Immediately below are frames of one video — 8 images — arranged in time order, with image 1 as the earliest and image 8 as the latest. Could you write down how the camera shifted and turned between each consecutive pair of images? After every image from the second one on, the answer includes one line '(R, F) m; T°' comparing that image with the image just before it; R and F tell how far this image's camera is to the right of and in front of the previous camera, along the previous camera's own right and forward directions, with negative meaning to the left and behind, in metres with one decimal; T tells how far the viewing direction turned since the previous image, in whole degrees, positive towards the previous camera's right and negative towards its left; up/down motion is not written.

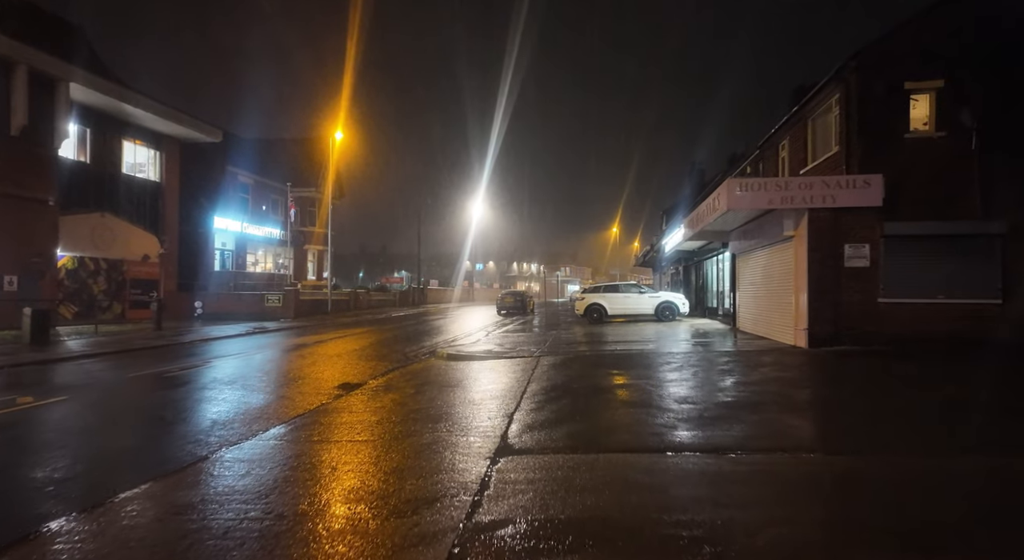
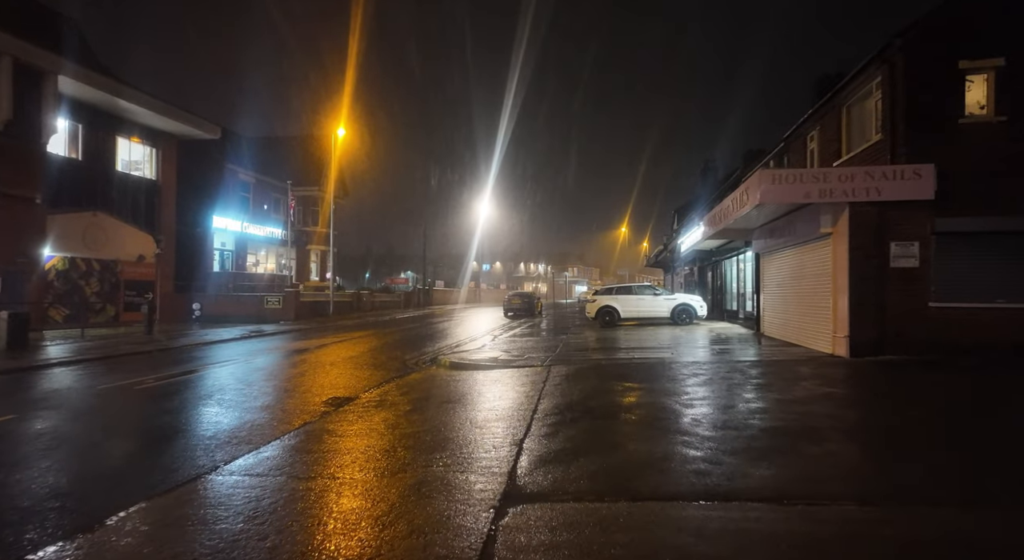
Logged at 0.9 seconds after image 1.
(0.0, +1.1) m; -1°
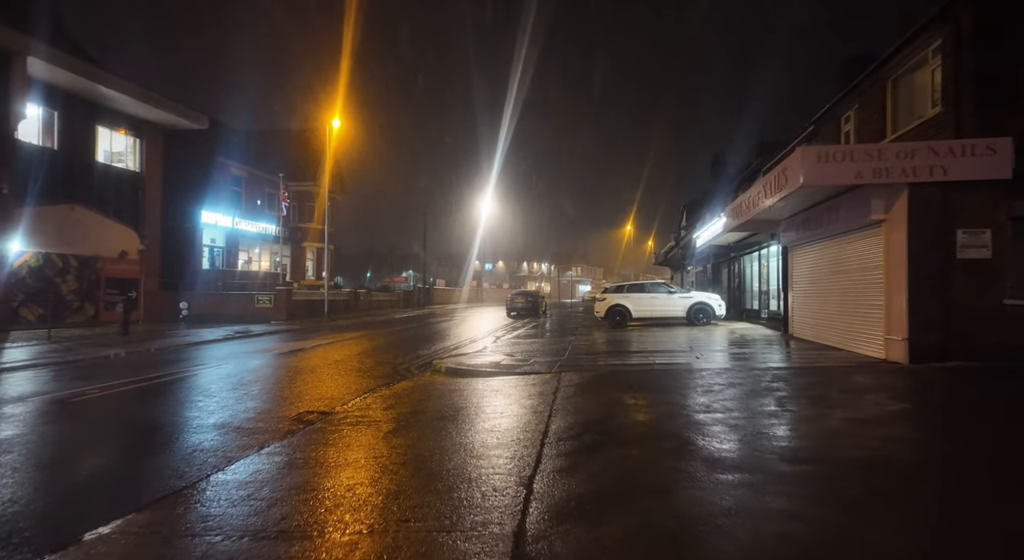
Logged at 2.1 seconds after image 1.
(0.0, +1.4) m; 0°
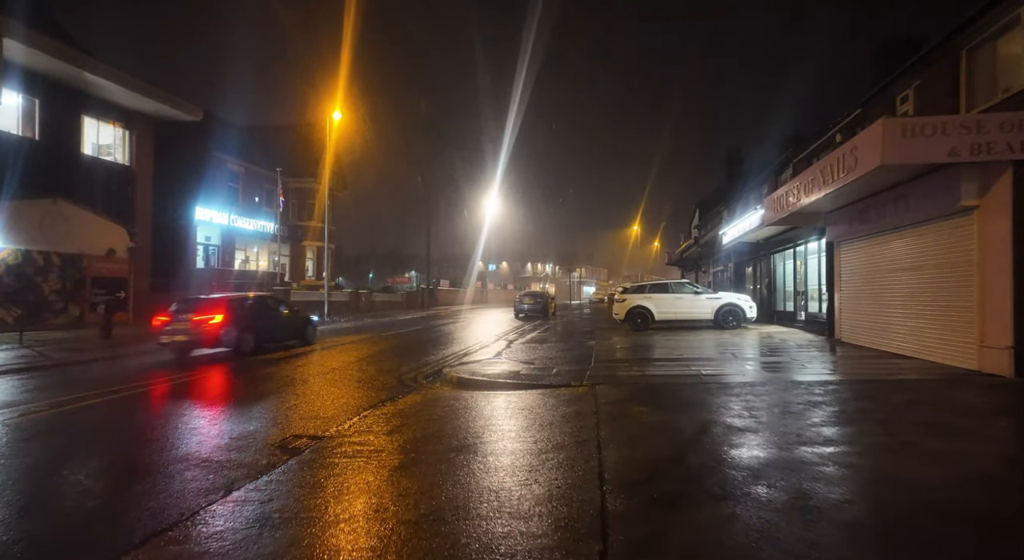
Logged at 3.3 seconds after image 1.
(-0.4, +1.4) m; 0°
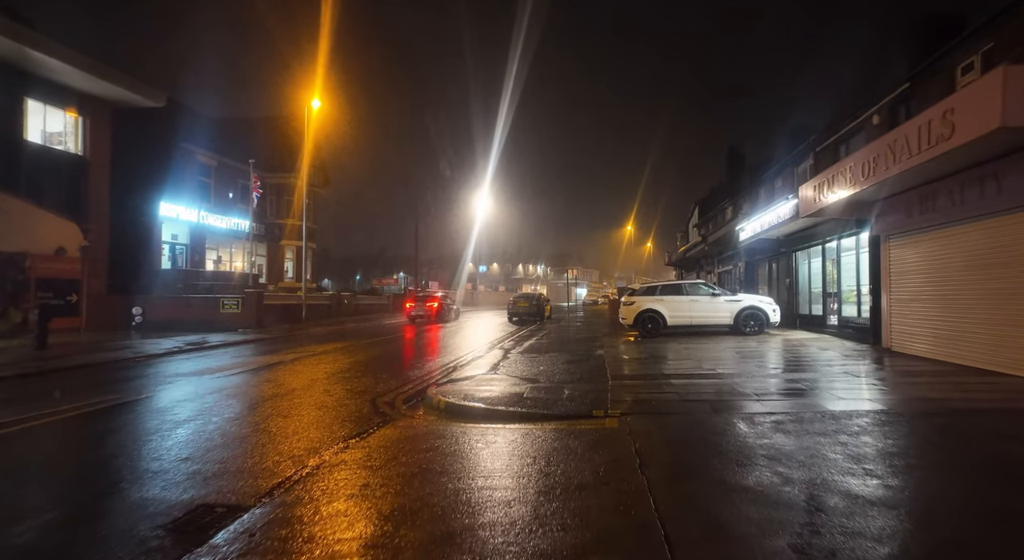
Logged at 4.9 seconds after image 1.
(-0.2, +2.0) m; +1°
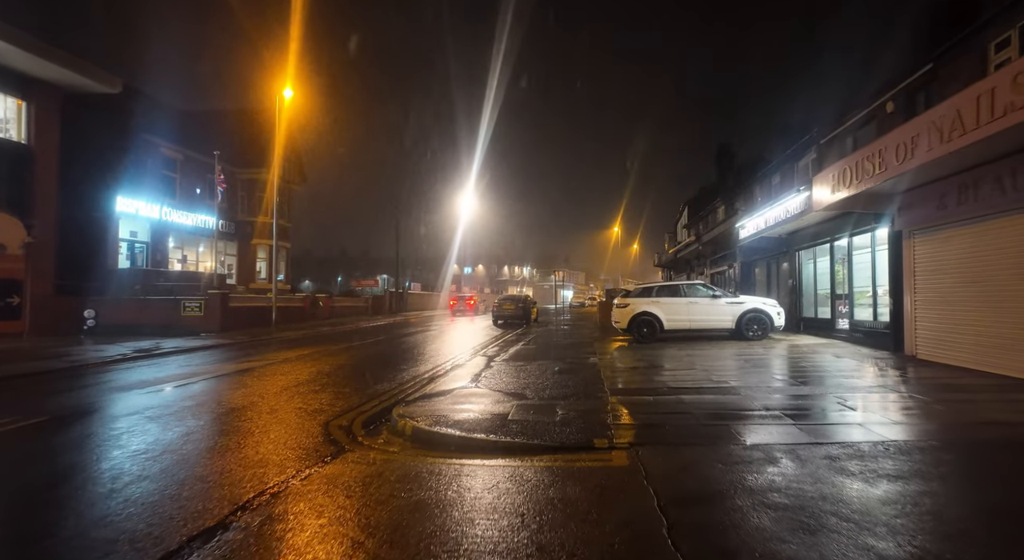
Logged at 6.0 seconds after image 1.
(0.0, +1.4) m; +2°
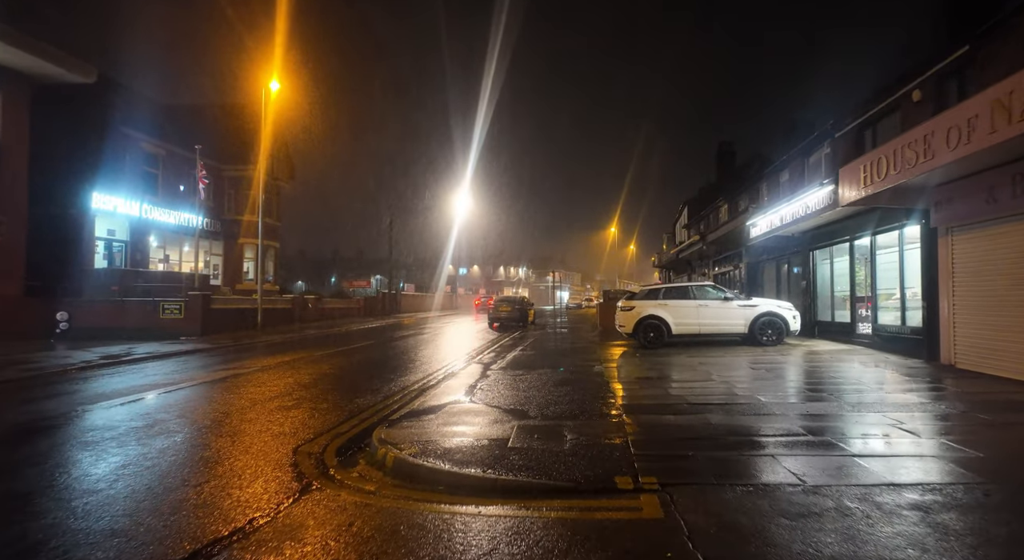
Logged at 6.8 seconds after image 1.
(-0.1, +1.0) m; 0°
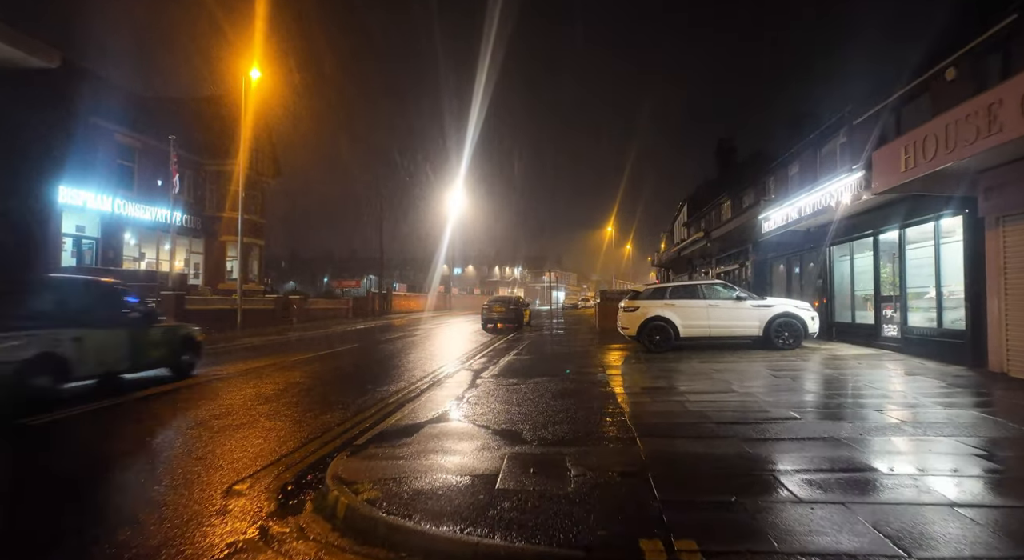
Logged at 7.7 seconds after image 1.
(+0.1, +1.2) m; 0°
